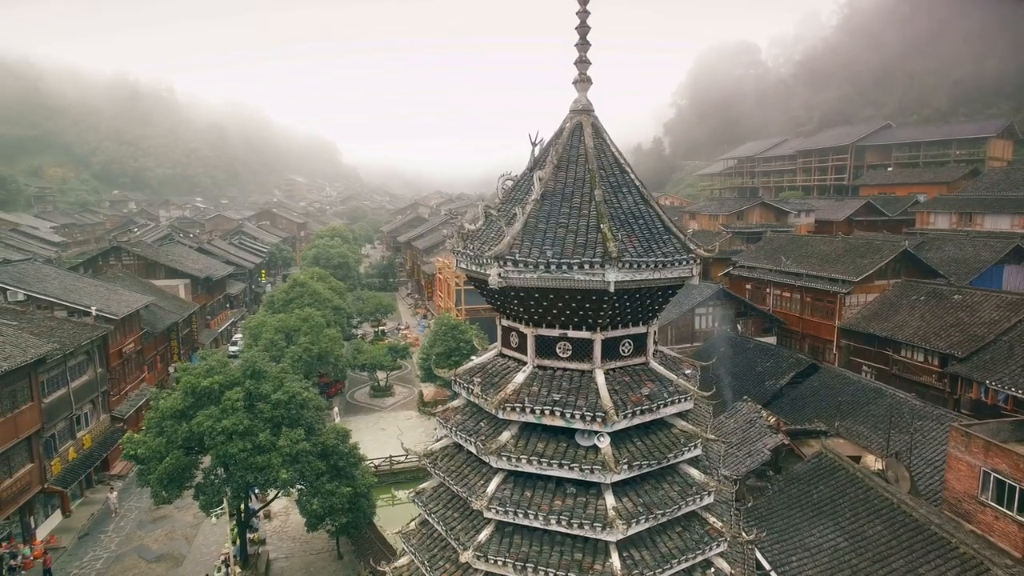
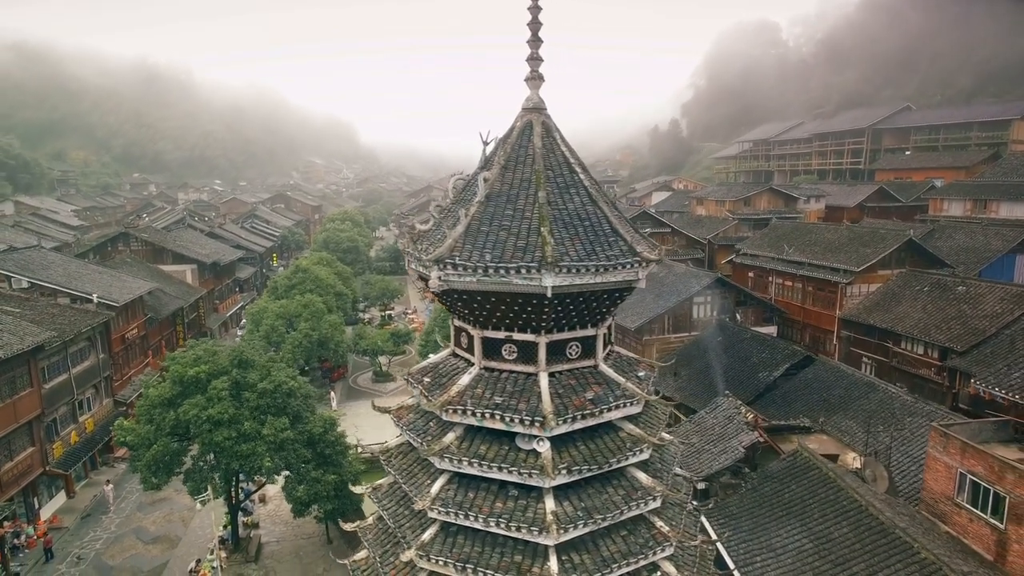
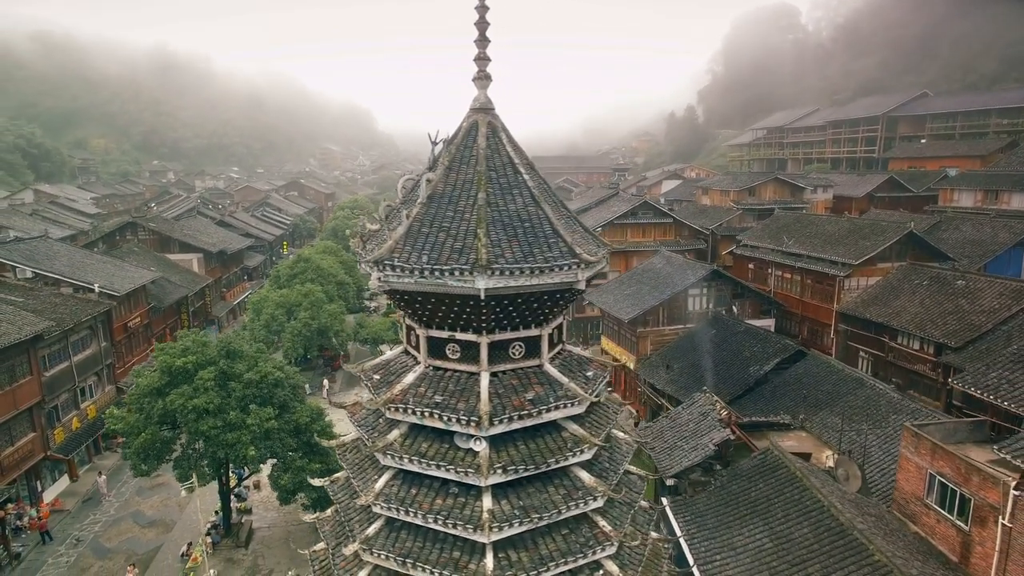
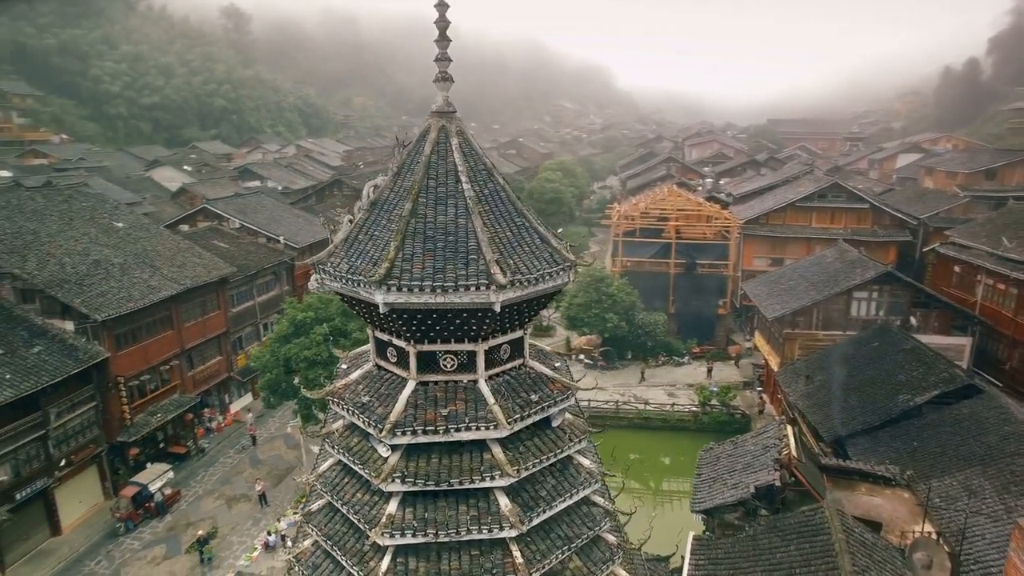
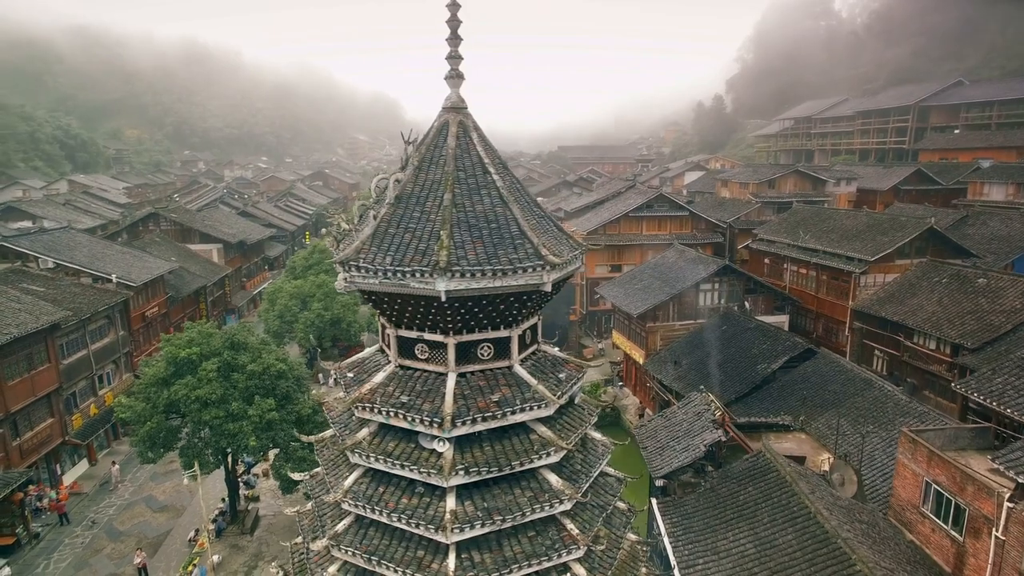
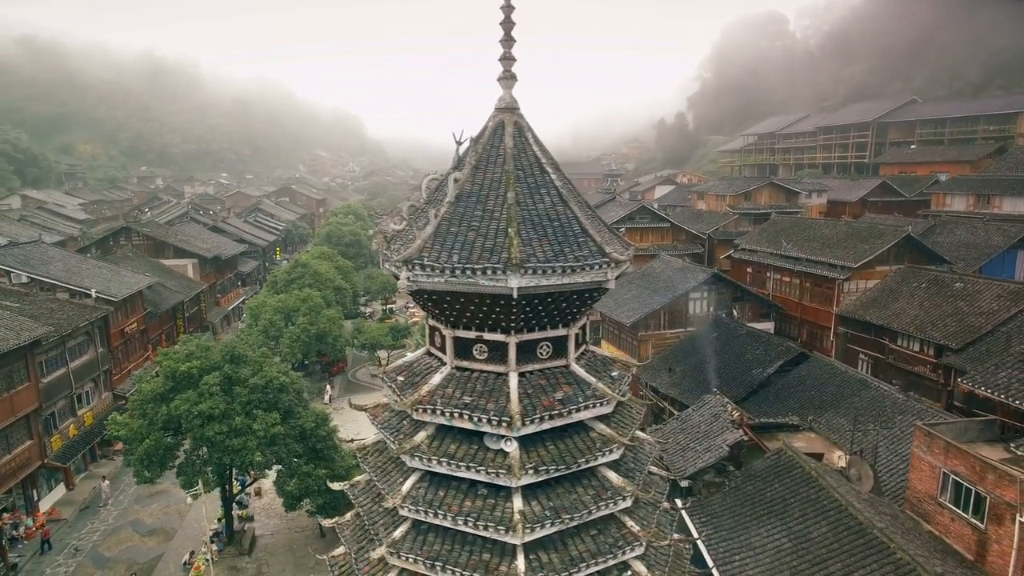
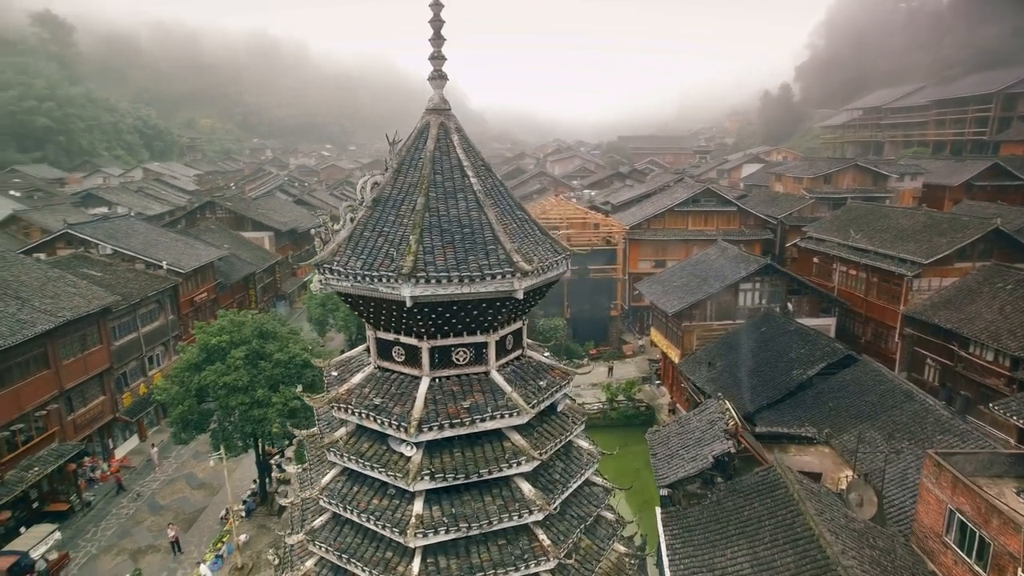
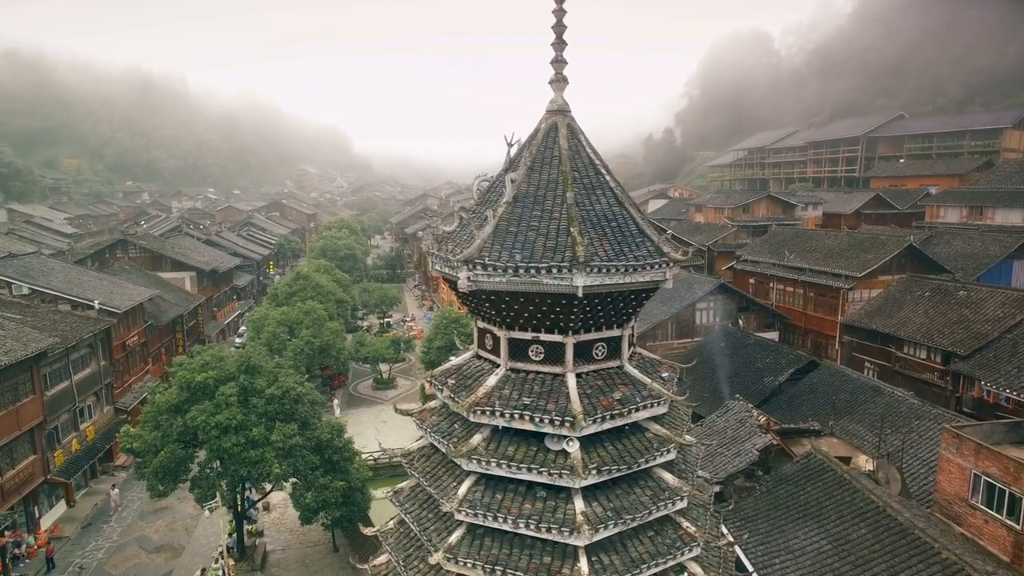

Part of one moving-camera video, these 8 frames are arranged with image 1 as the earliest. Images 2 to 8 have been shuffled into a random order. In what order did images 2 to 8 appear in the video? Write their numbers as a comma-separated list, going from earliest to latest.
8, 2, 6, 3, 5, 7, 4
